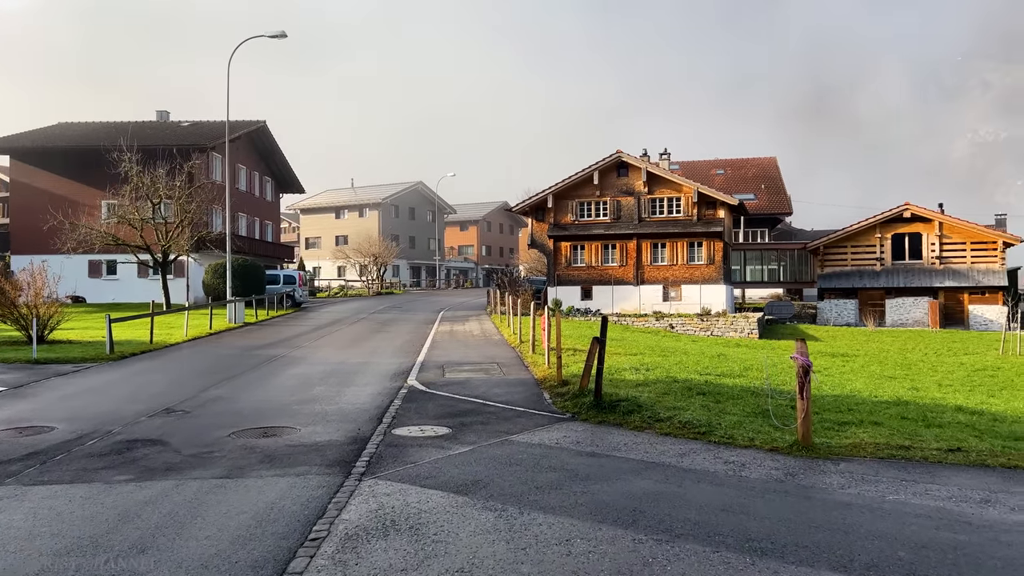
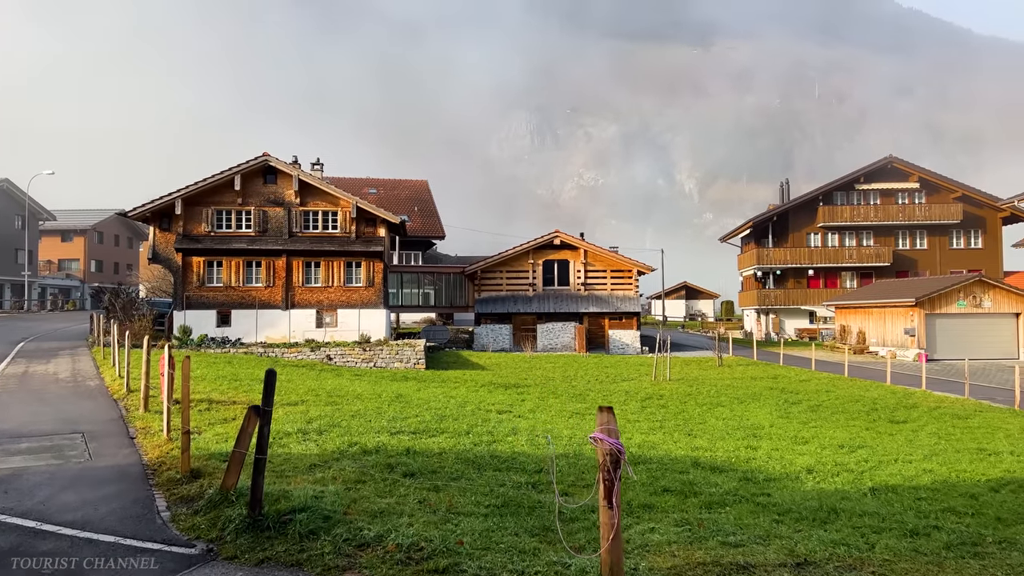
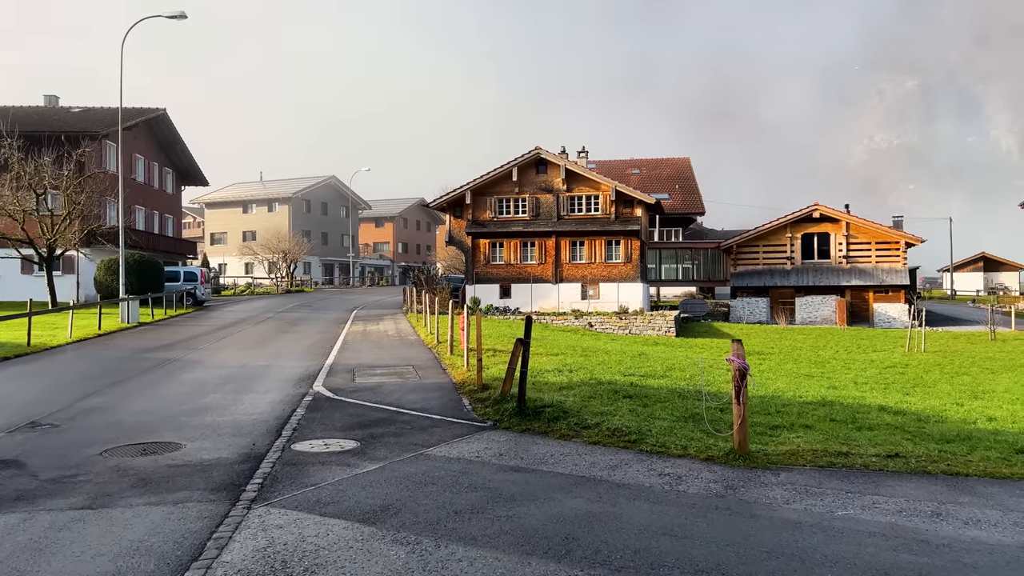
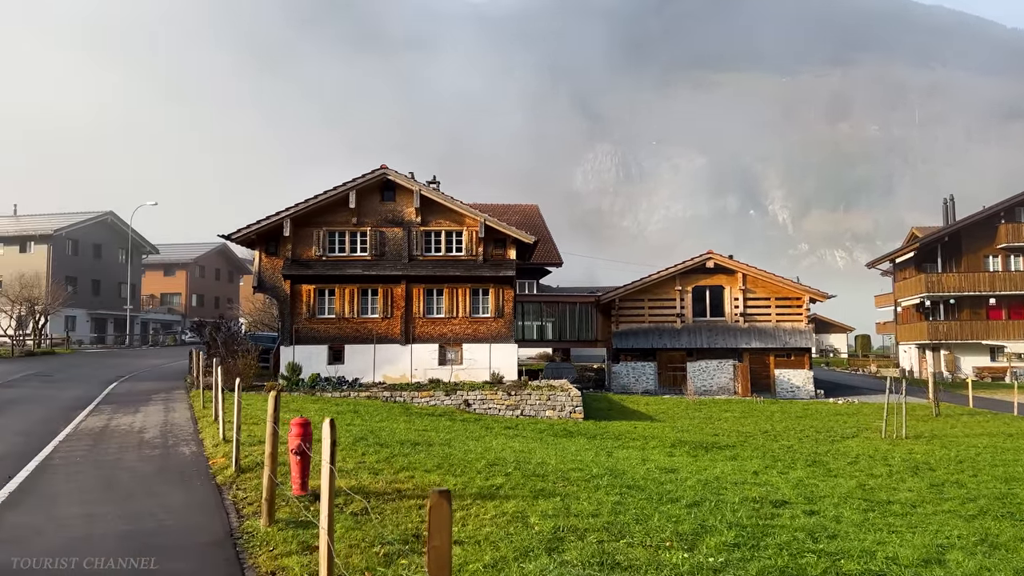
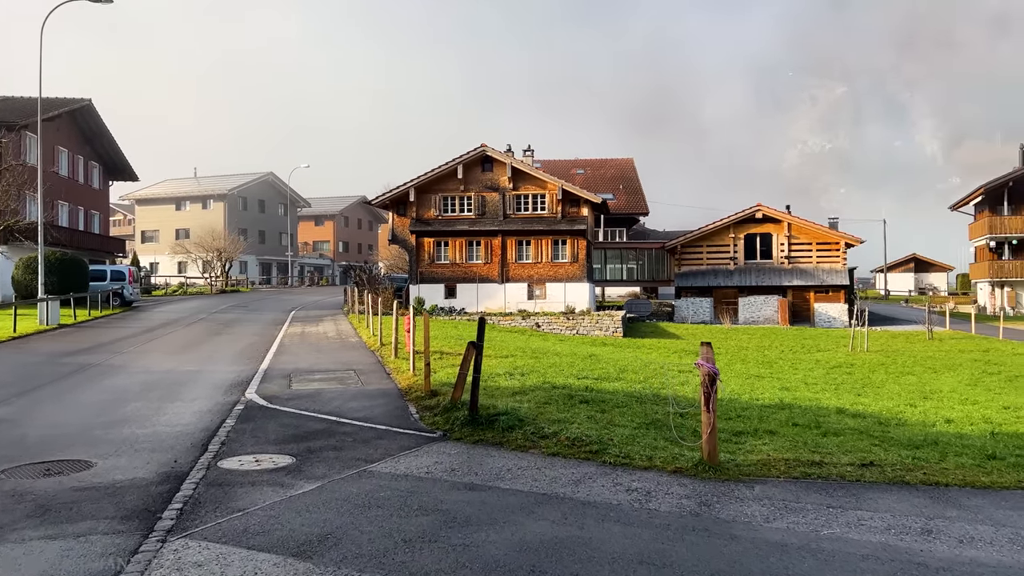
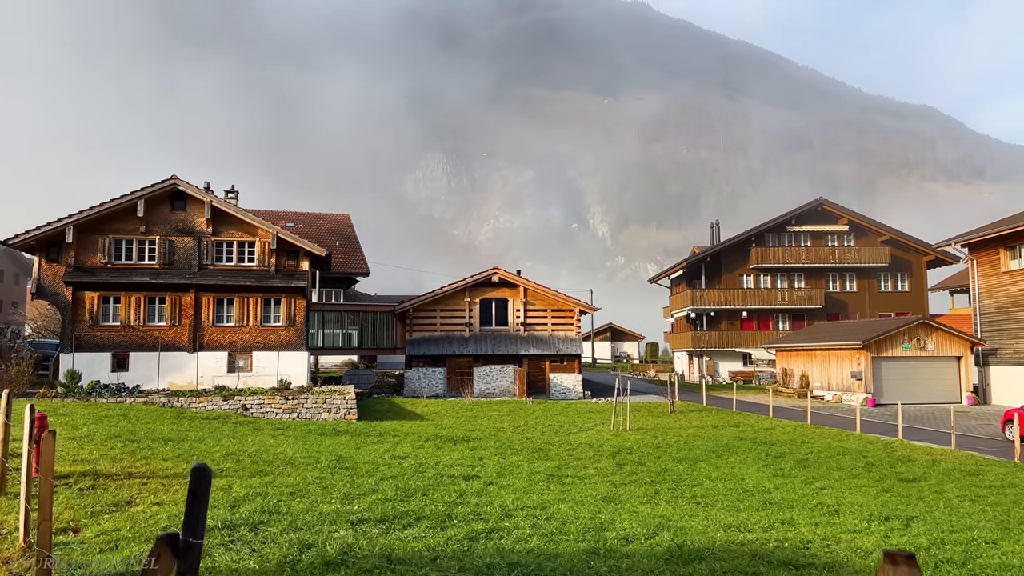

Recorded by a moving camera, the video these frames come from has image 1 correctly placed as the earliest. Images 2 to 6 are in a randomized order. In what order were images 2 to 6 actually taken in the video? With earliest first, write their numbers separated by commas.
3, 5, 2, 6, 4
